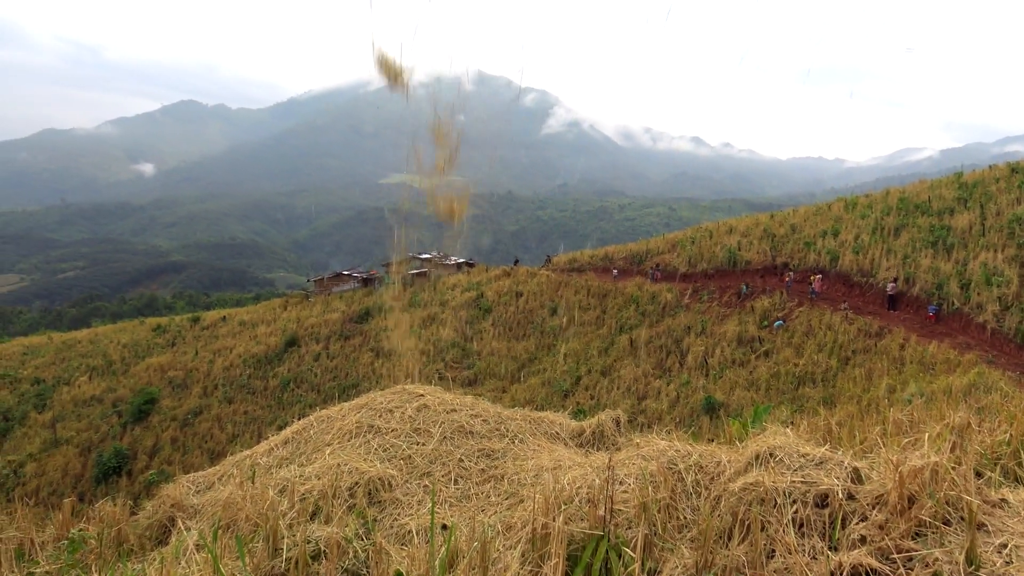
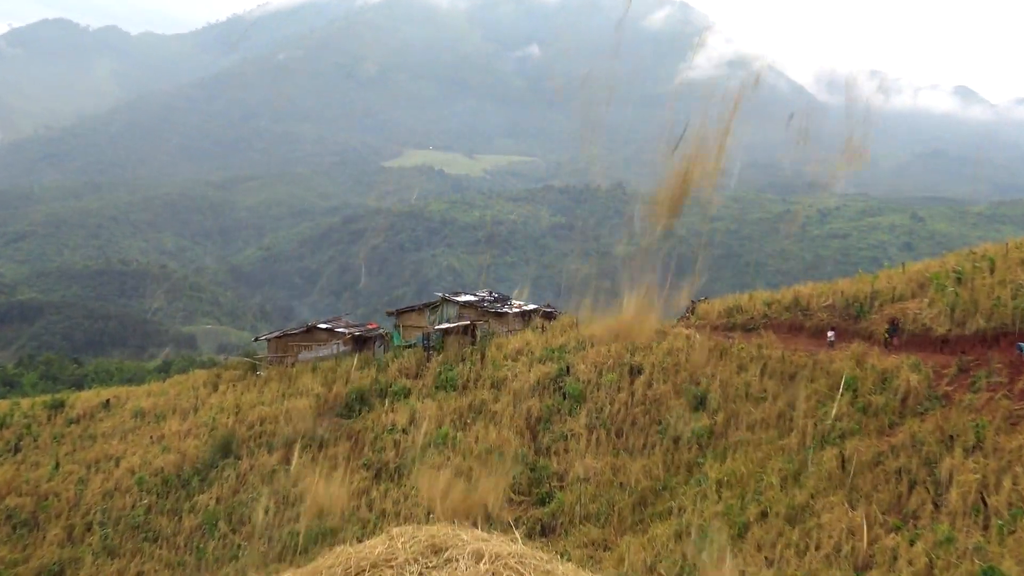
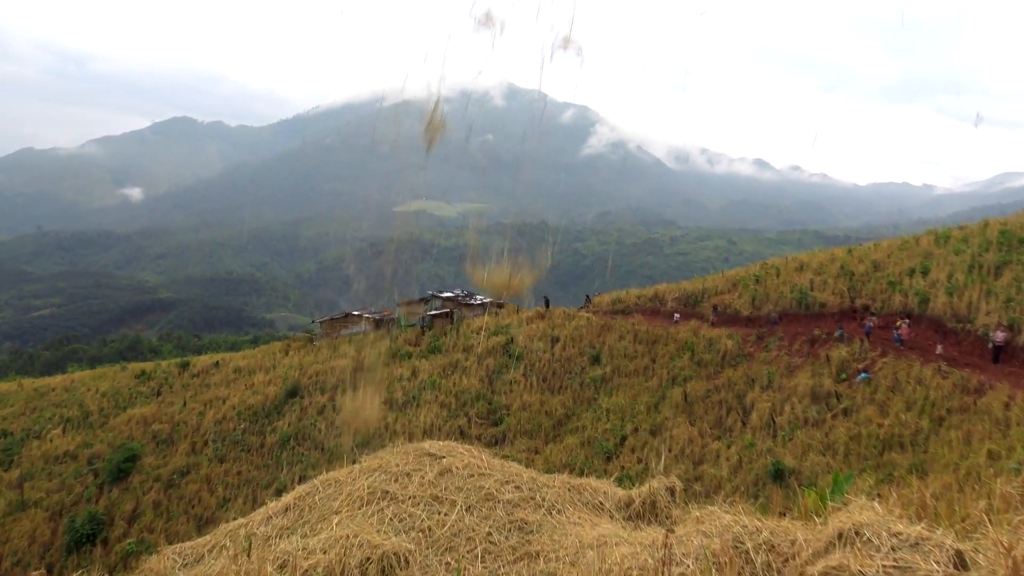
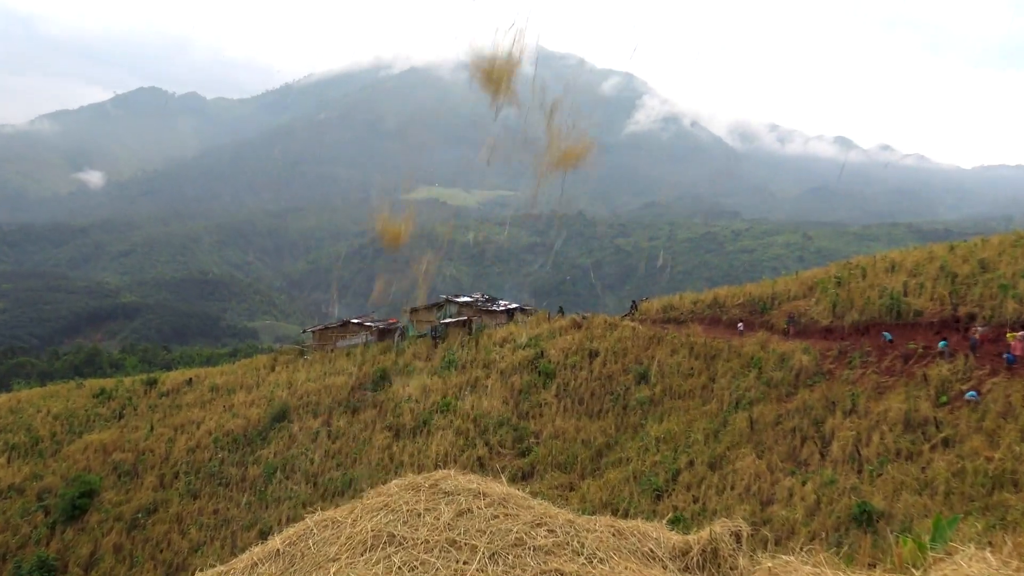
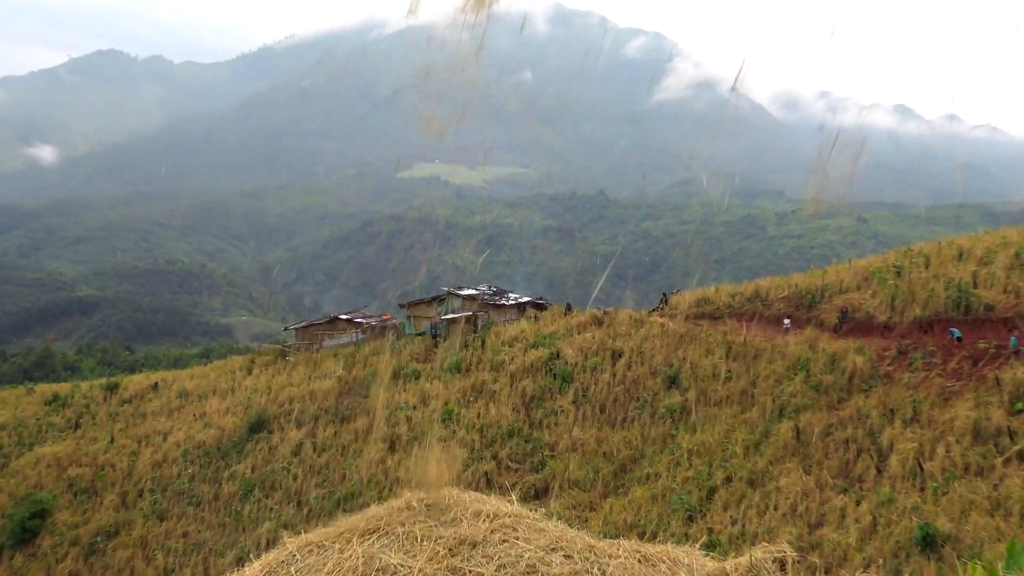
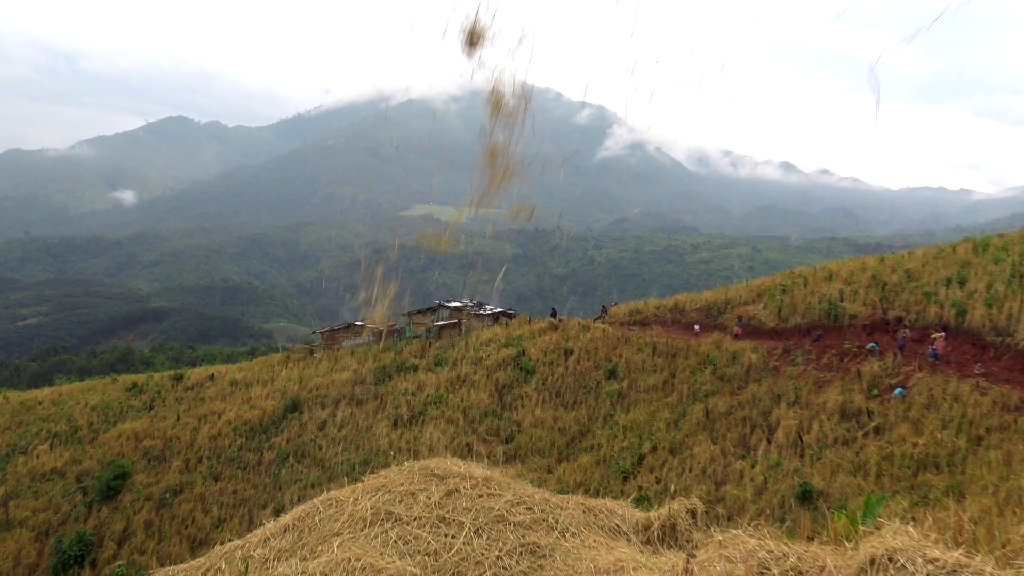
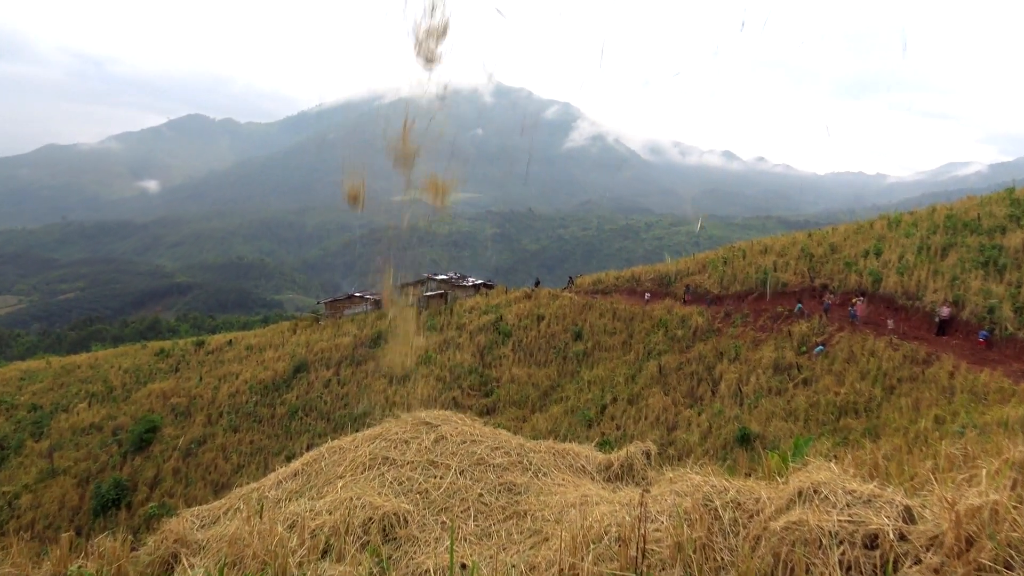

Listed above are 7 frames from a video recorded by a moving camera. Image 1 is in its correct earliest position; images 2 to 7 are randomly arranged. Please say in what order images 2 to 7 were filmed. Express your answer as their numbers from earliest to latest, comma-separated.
7, 3, 6, 4, 5, 2
